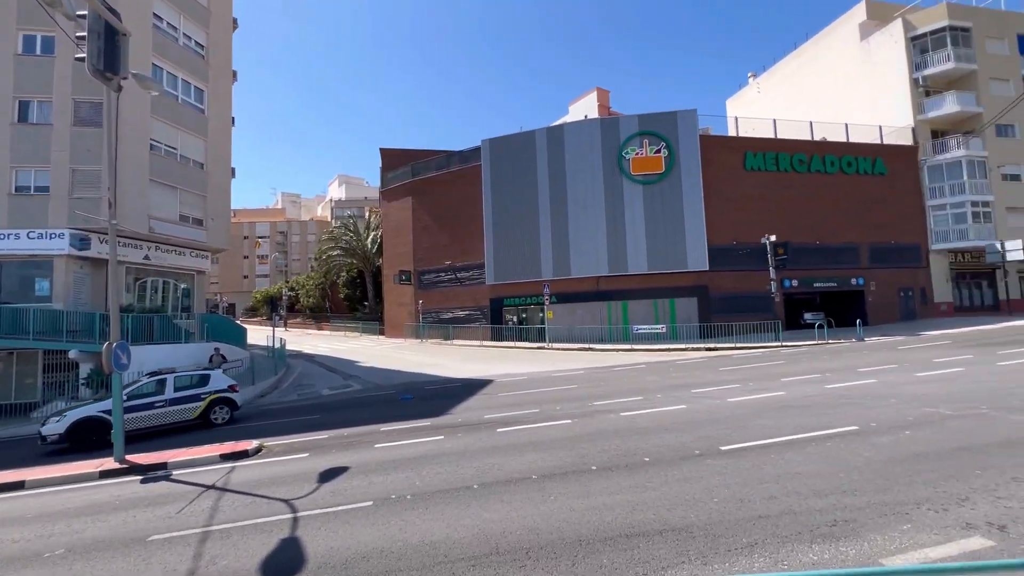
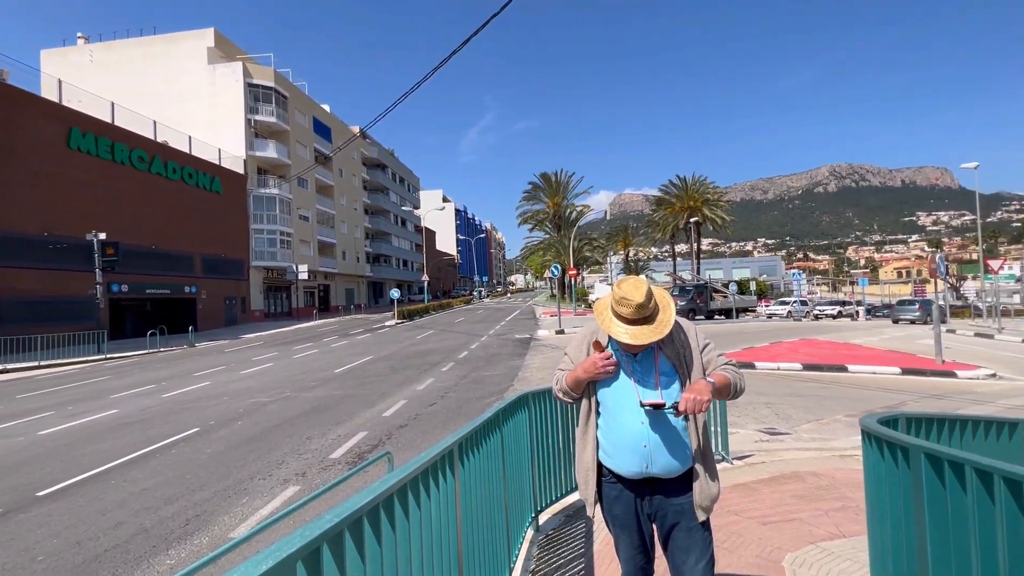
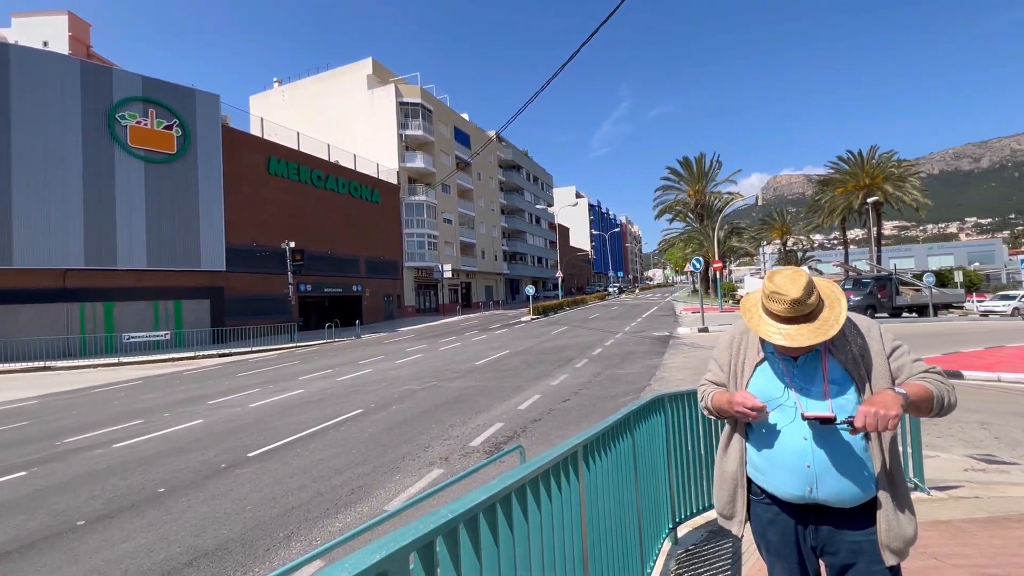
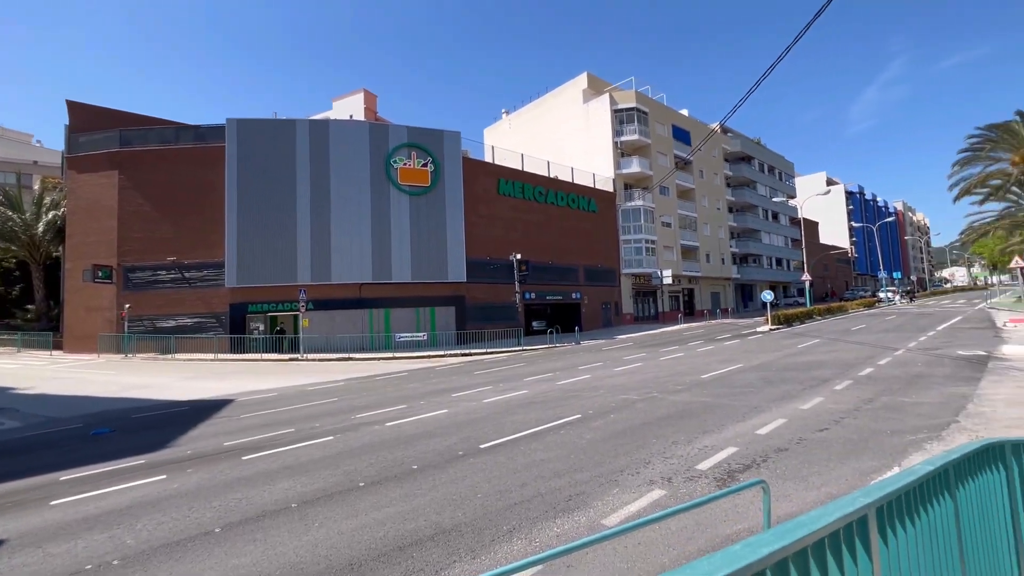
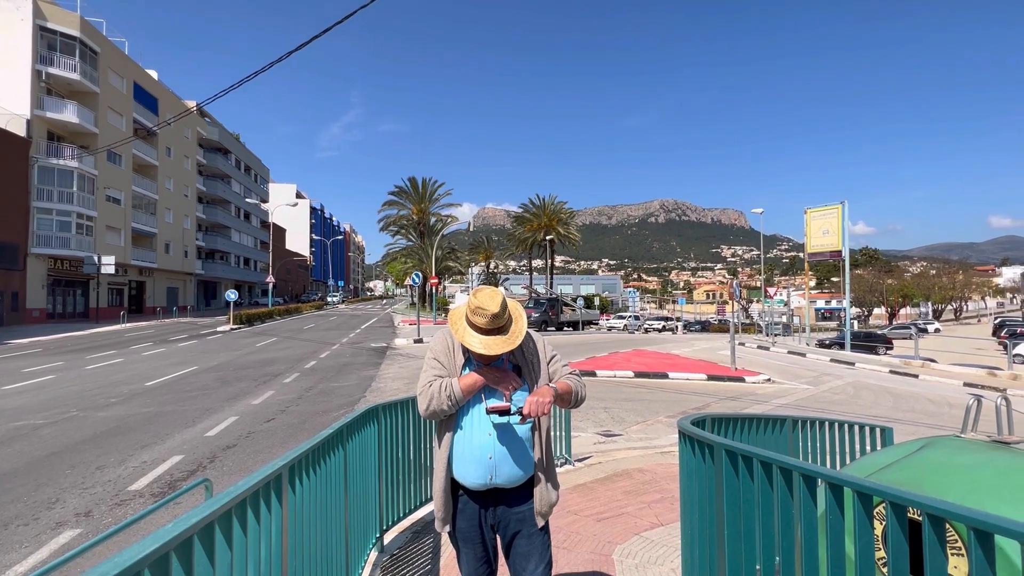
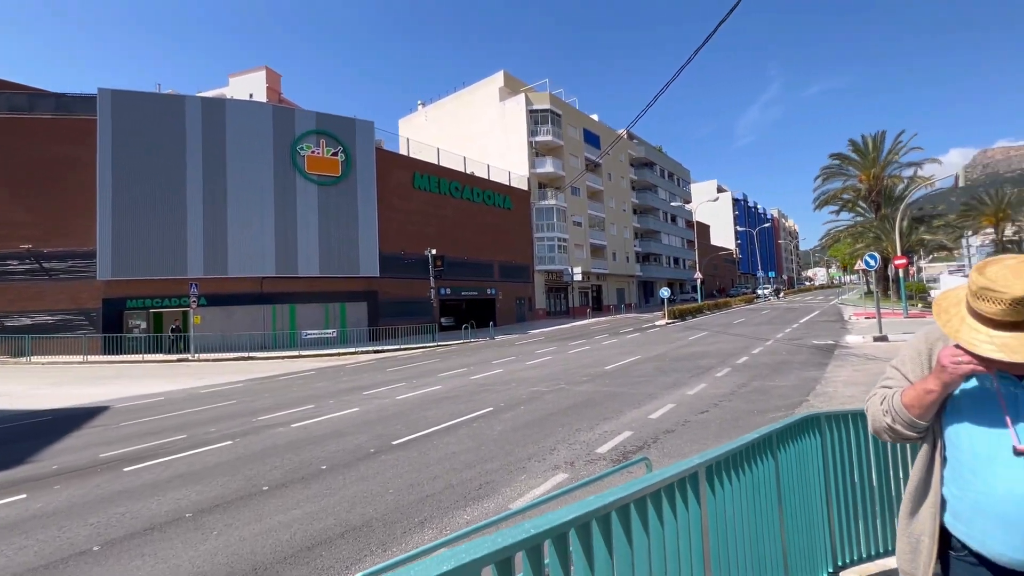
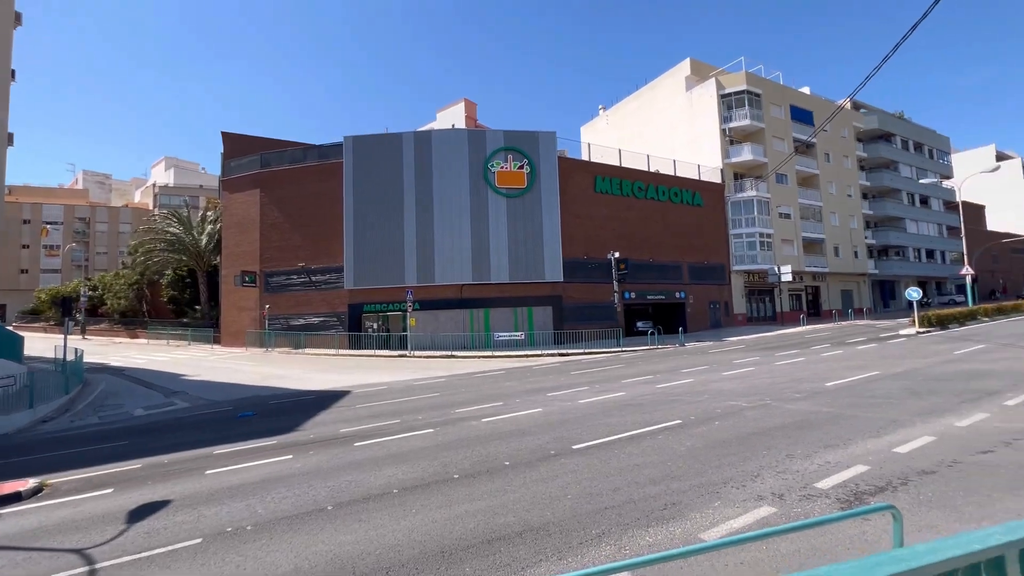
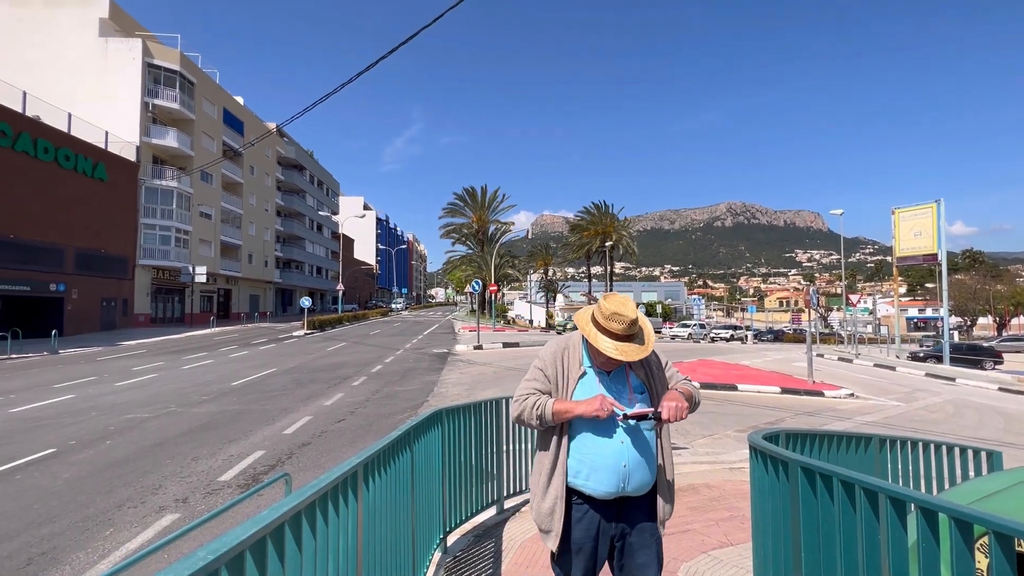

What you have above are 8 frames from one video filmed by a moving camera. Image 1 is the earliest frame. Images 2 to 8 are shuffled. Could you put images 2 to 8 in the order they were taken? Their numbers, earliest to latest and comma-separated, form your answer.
7, 4, 6, 3, 2, 5, 8
